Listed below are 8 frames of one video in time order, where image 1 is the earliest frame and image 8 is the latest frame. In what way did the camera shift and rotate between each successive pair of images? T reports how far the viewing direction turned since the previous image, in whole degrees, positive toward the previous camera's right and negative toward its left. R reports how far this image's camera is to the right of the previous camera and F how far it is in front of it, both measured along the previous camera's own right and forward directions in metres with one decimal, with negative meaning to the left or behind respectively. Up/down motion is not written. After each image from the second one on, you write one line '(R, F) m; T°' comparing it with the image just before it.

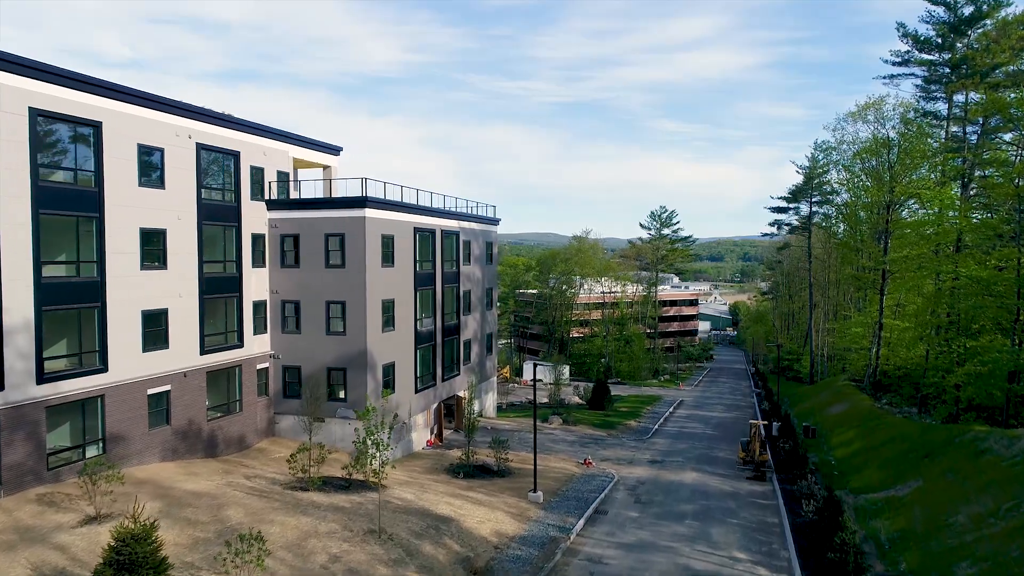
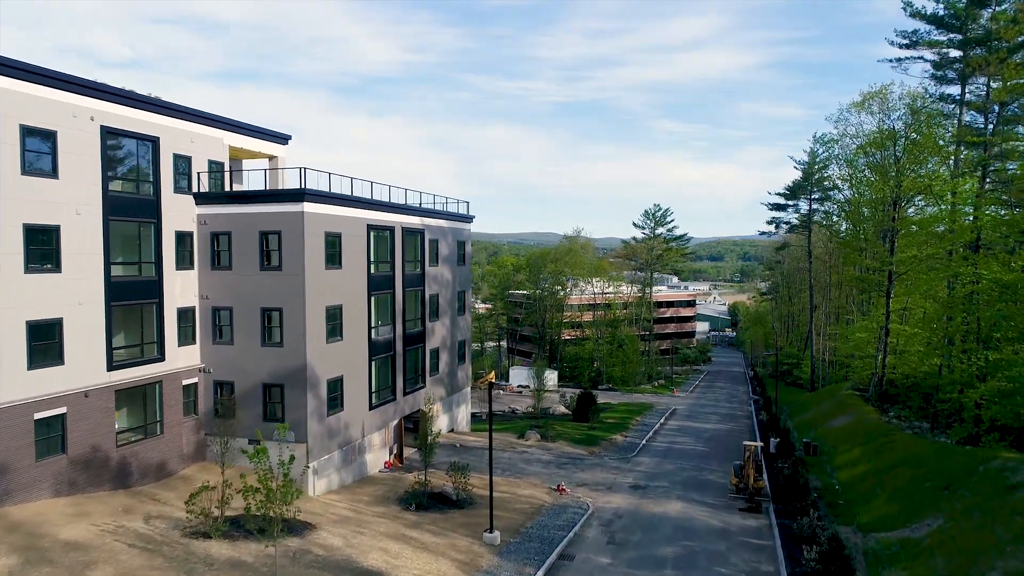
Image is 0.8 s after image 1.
(+1.4, +3.6) m; 0°
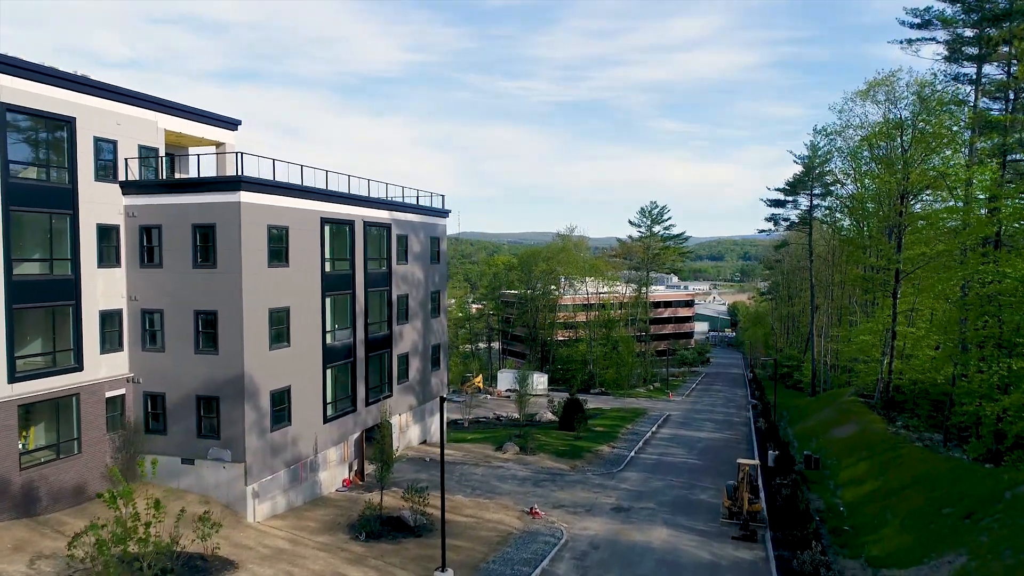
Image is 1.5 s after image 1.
(+1.2, +2.9) m; 0°
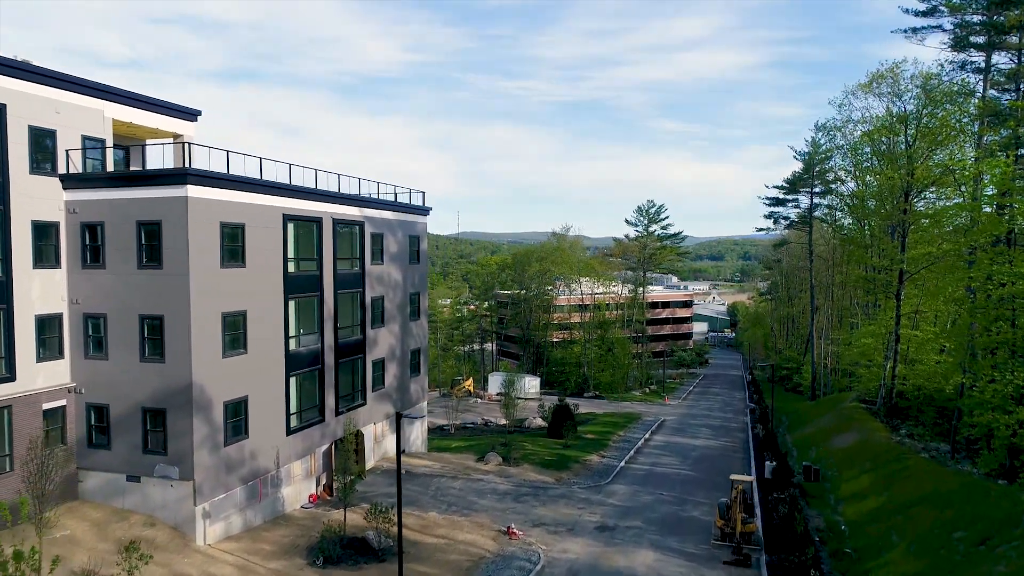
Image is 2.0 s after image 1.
(+0.8, +1.9) m; 0°
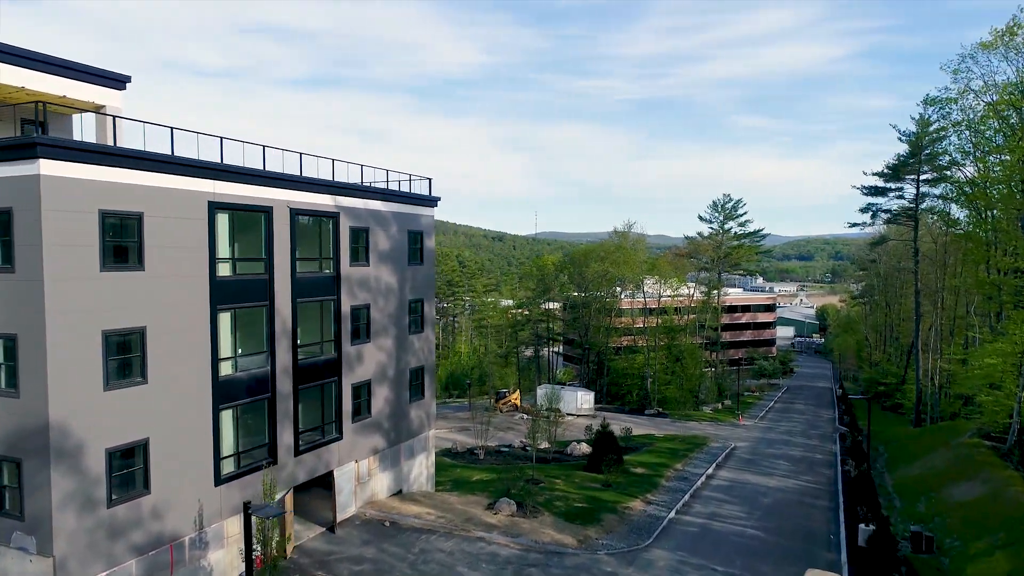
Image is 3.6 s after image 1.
(+2.3, +6.6) m; -6°
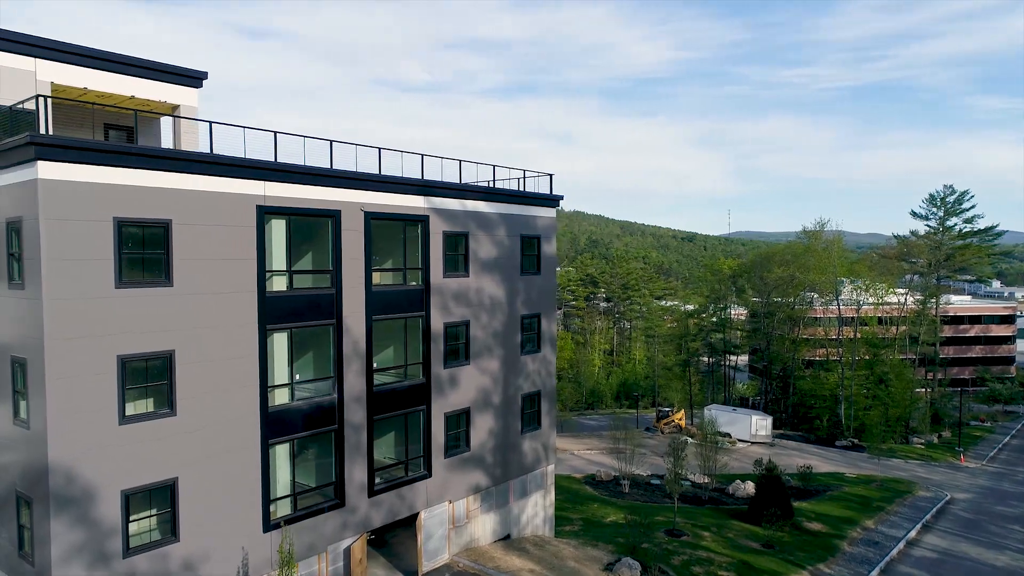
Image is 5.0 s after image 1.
(+2.0, +4.6) m; -15°
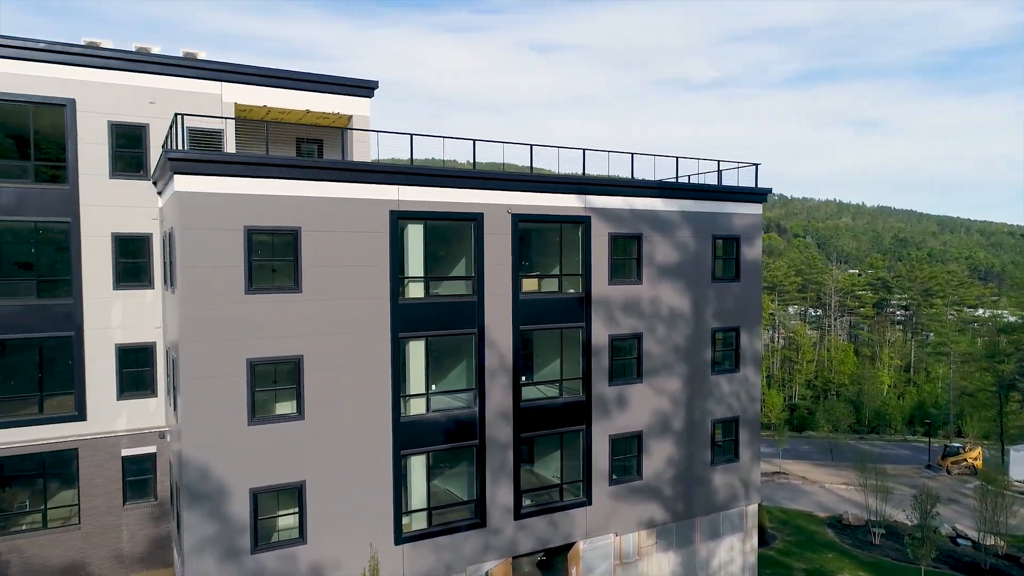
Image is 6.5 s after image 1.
(+2.9, +2.6) m; -22°
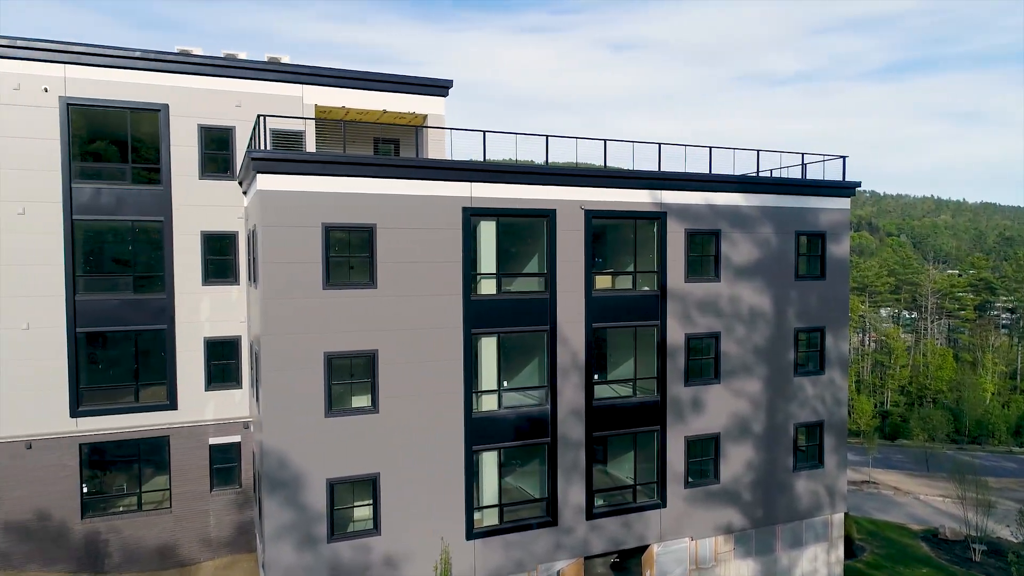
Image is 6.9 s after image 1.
(+0.1, +0.1) m; -6°
